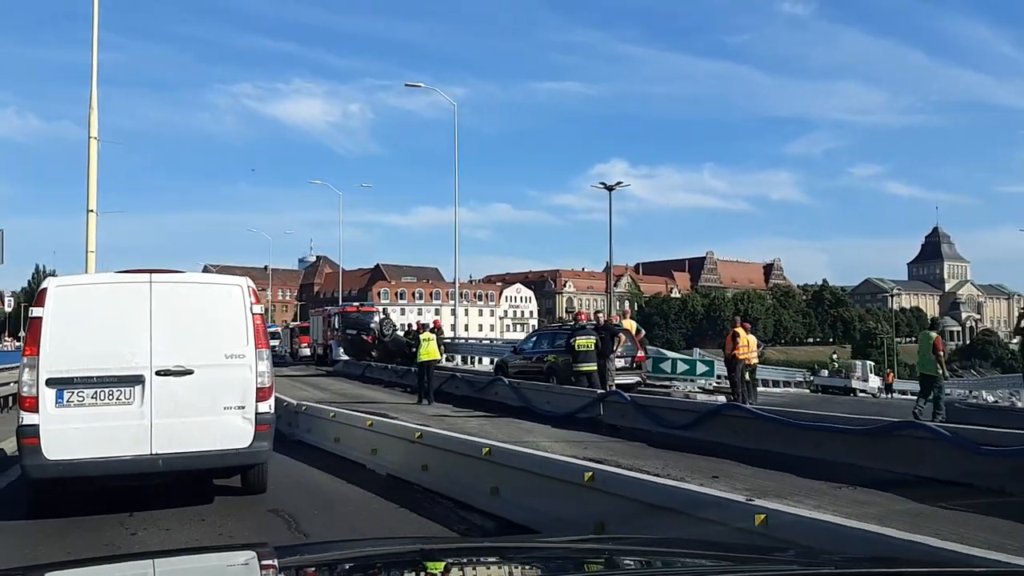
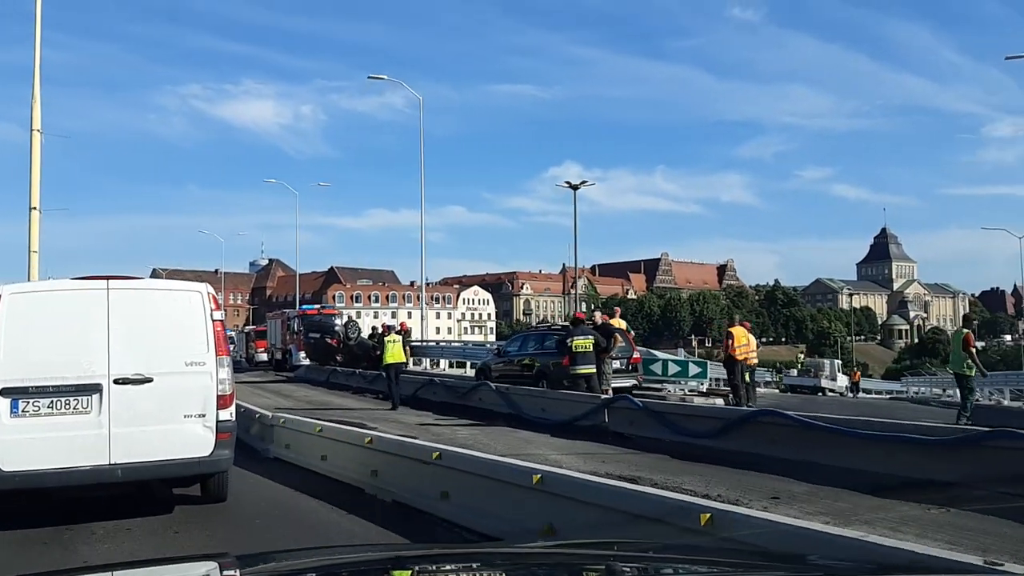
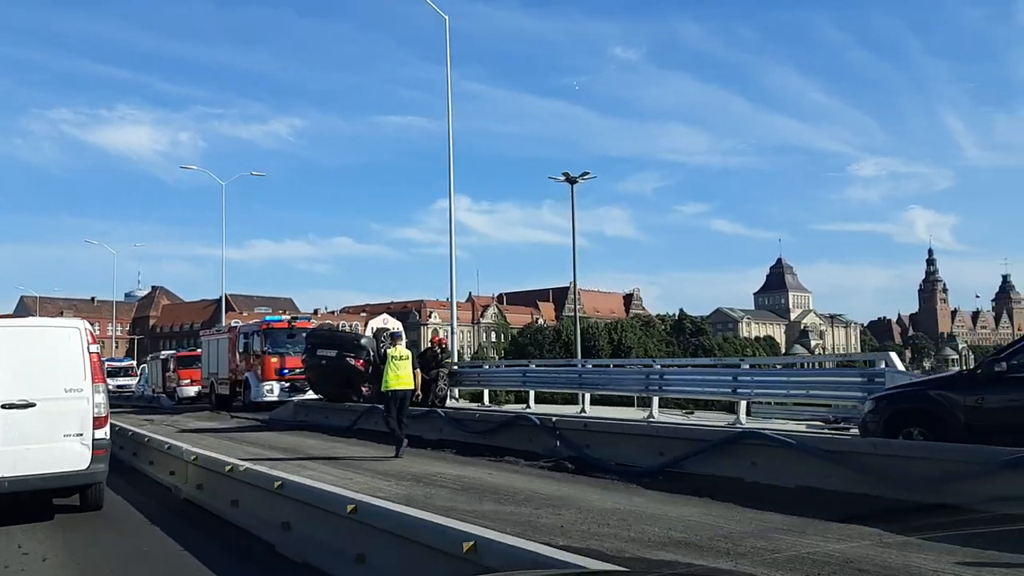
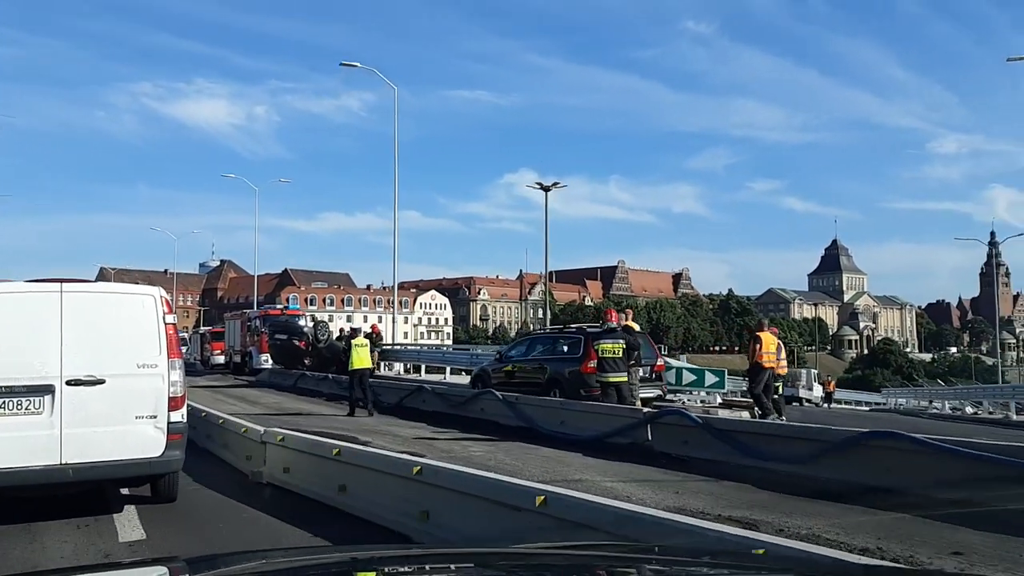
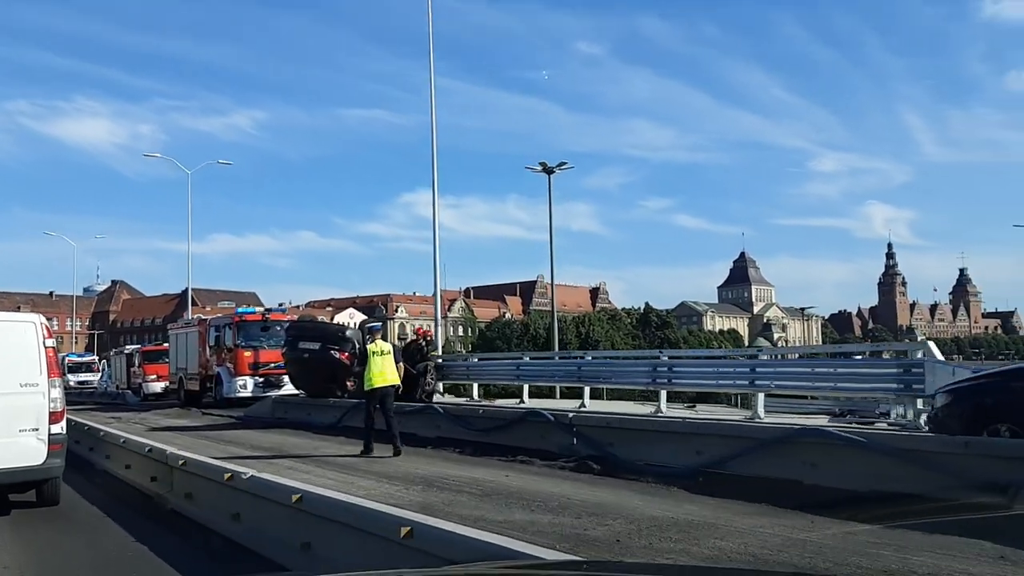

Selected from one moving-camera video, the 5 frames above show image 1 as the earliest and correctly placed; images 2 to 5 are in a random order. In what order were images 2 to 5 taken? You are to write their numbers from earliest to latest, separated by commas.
2, 4, 3, 5
